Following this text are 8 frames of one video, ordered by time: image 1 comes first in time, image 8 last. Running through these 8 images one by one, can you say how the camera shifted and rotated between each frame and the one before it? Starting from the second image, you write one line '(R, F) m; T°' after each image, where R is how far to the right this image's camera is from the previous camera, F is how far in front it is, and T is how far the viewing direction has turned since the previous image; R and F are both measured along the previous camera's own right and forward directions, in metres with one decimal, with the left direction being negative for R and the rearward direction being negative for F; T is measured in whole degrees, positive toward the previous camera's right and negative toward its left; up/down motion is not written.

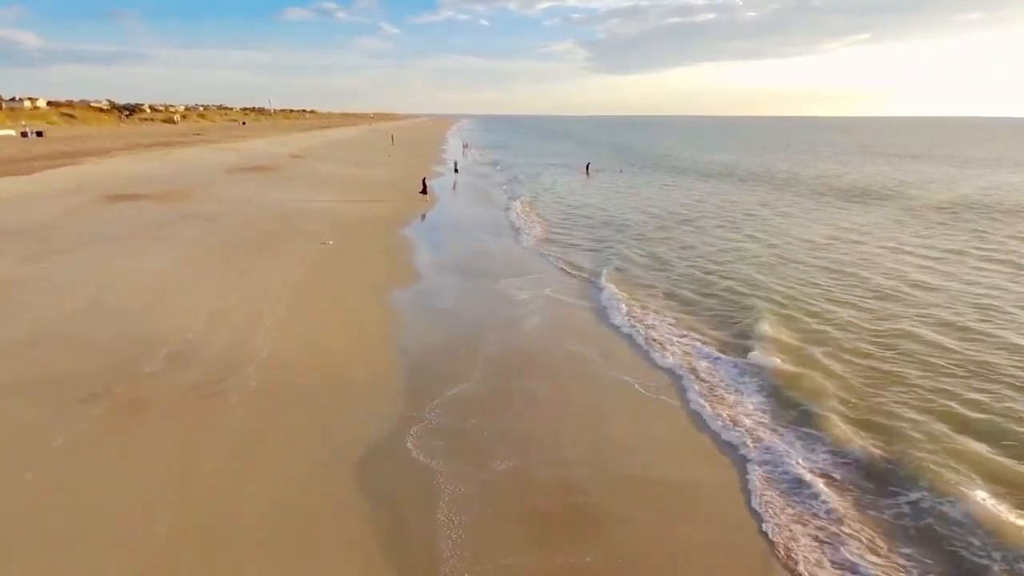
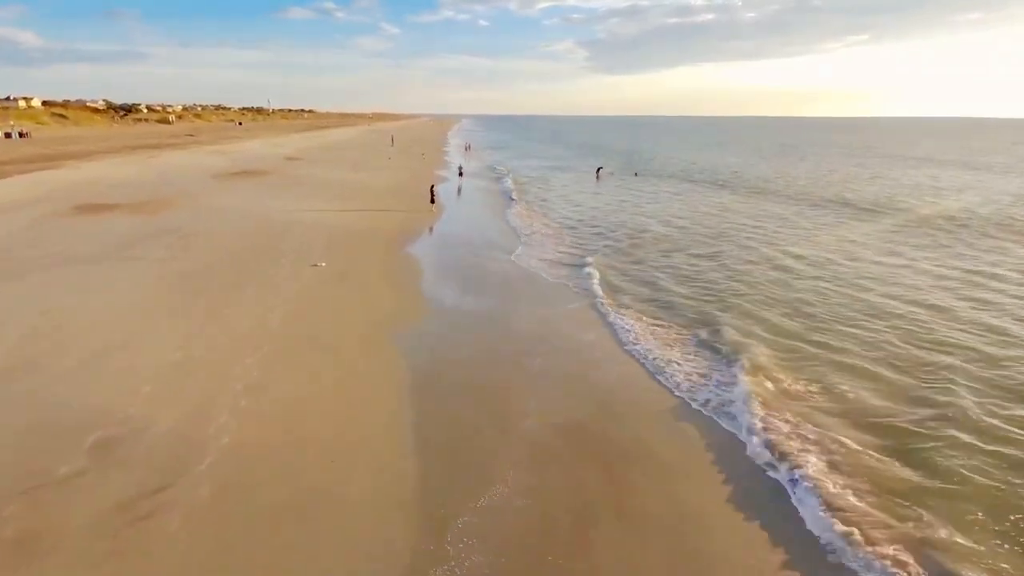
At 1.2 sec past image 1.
(-0.4, +1.8) m; 0°
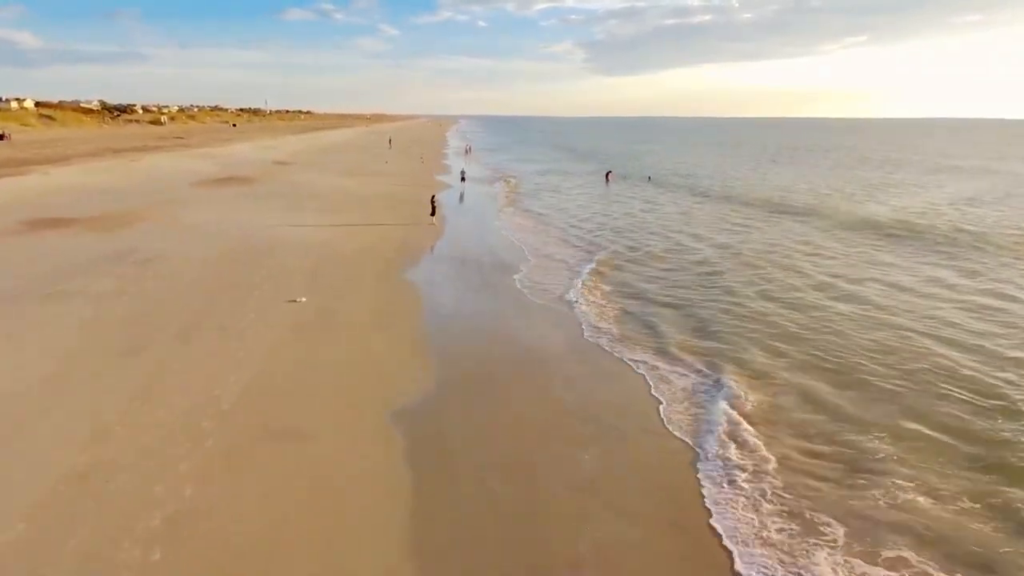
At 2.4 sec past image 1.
(-0.3, +2.1) m; 0°
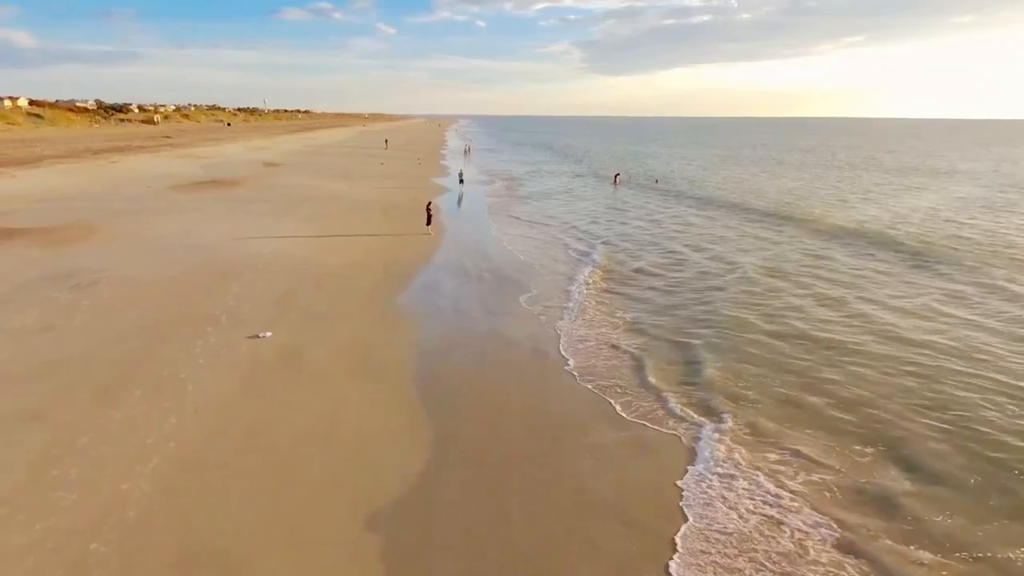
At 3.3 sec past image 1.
(-0.1, +1.7) m; 0°
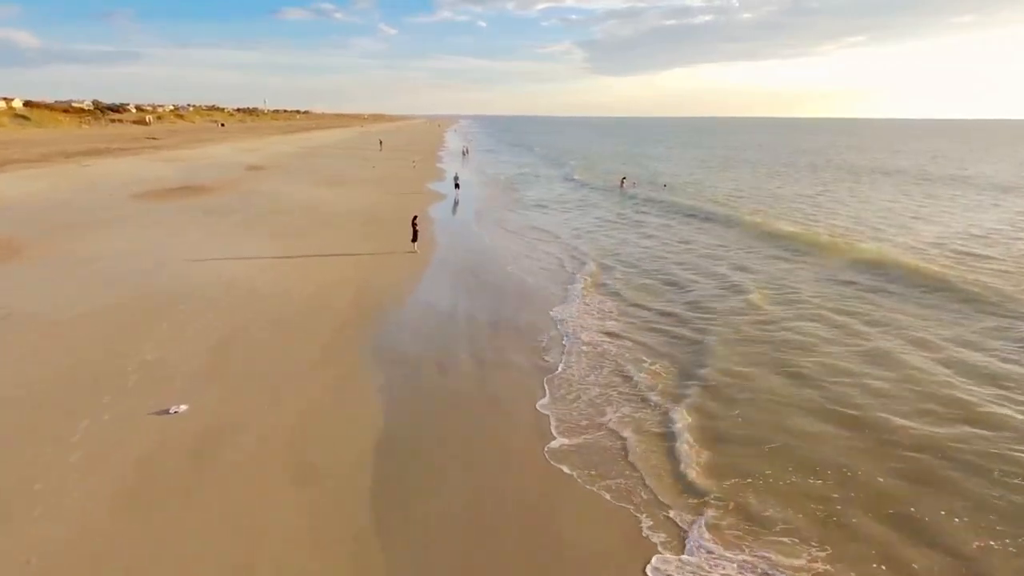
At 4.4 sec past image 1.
(0.0, +2.0) m; 0°
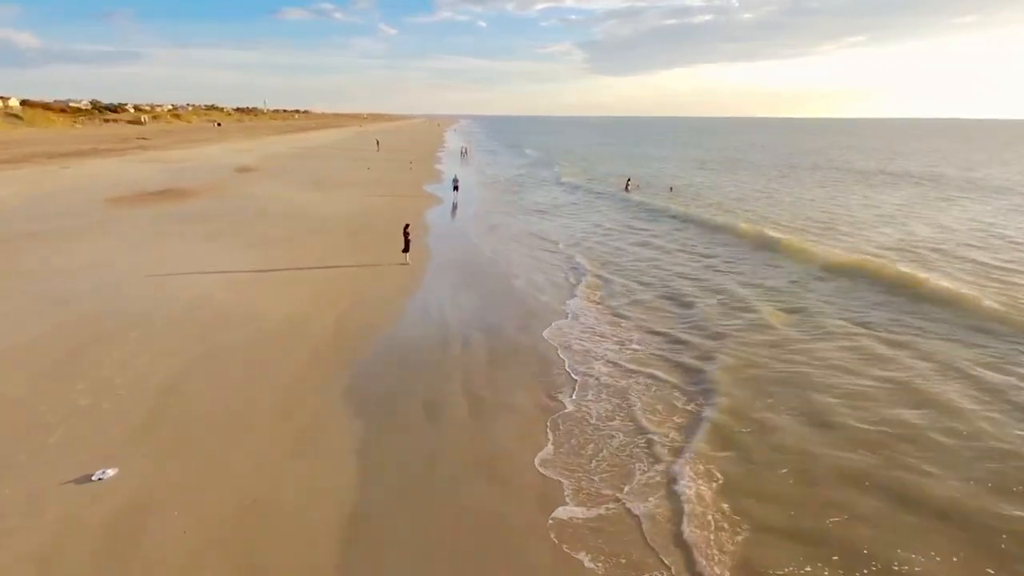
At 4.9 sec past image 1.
(0.0, +1.2) m; 0°
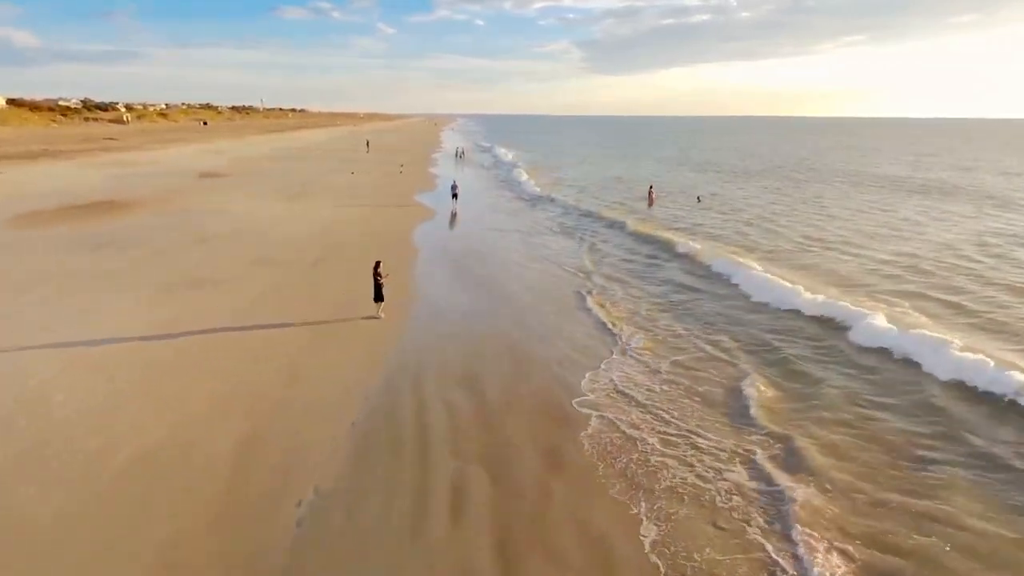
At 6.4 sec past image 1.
(-0.2, +4.0) m; 0°
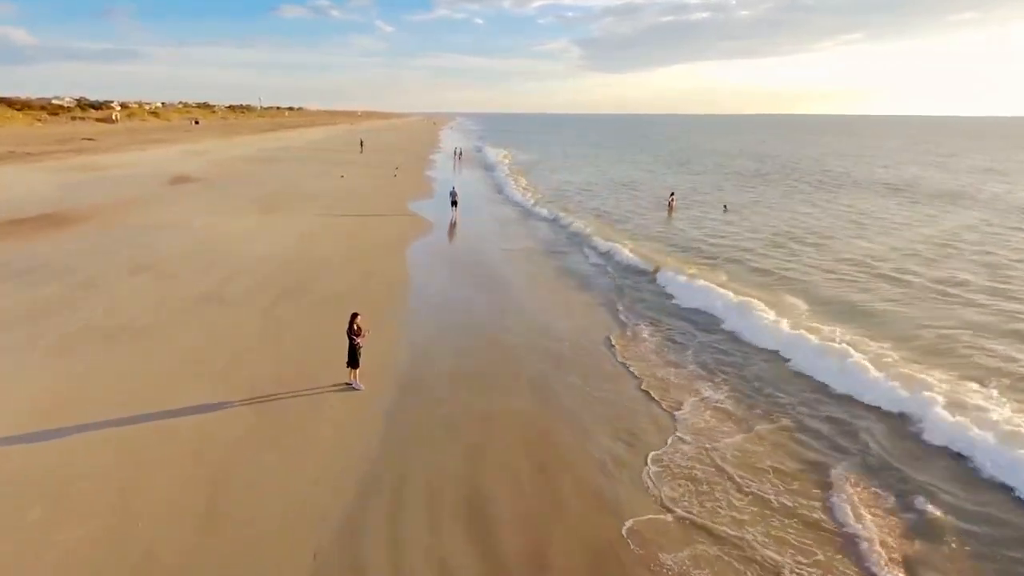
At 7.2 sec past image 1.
(-0.2, +2.5) m; 0°
